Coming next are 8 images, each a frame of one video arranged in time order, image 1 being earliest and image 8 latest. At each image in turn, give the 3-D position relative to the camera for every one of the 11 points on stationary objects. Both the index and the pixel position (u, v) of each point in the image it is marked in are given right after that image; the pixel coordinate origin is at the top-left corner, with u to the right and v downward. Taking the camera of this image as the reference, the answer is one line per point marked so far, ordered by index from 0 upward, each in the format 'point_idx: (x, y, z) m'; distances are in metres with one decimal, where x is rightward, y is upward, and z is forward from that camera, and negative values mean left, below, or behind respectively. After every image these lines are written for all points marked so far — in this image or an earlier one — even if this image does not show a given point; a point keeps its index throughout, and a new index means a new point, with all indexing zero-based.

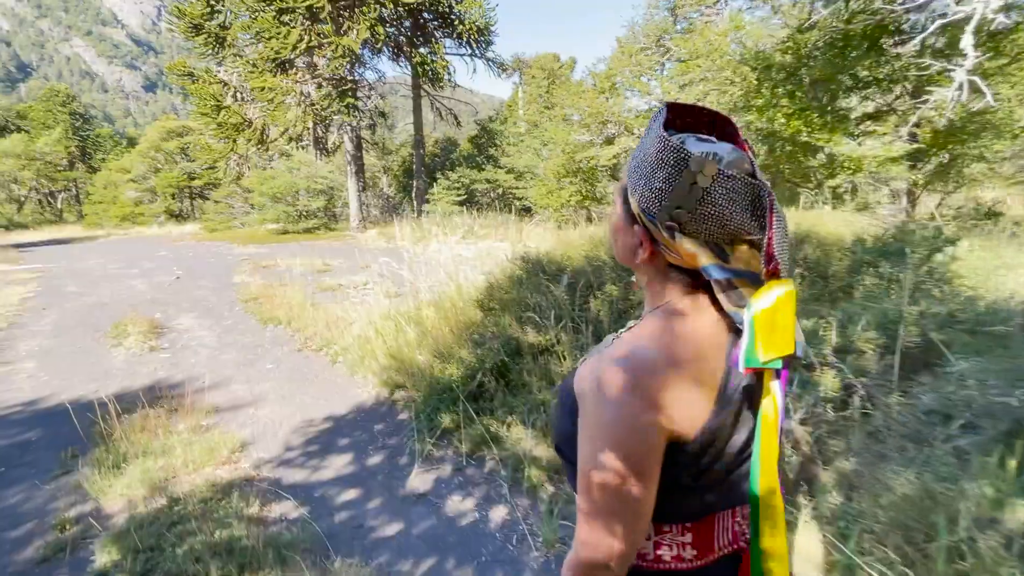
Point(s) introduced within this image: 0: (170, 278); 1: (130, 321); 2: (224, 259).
0: (-9.4, +0.3, +13.1) m
1: (-6.1, -0.5, +7.7) m
2: (-10.0, +1.0, +16.6) m
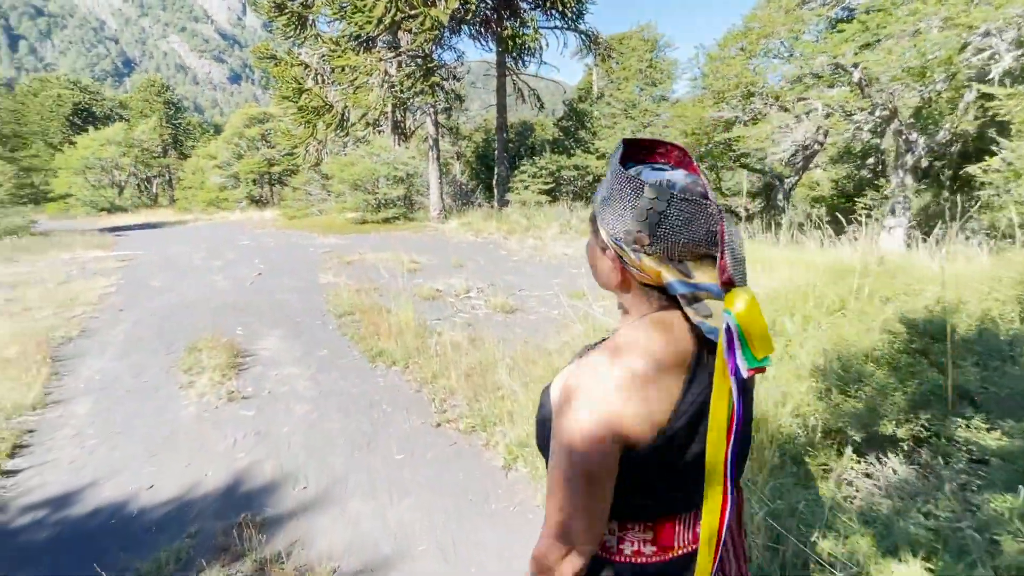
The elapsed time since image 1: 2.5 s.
0: (-6.5, +0.3, +11.9) m
1: (-3.9, -0.7, +6.1) m
2: (-6.7, +1.2, +15.4) m
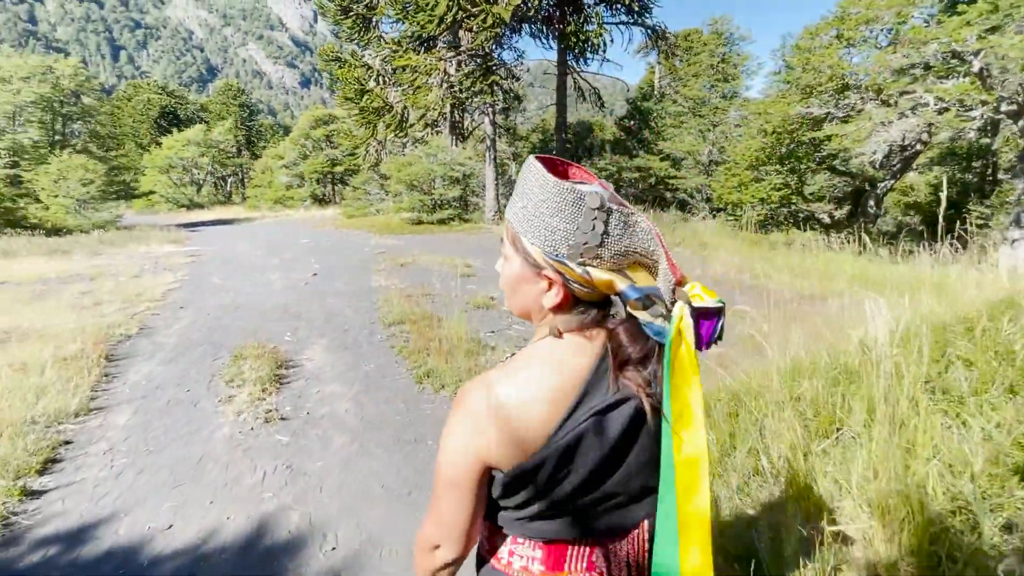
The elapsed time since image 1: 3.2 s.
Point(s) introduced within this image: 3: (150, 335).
0: (-5.1, +0.3, +11.9) m
1: (-3.1, -0.7, +5.8) m
2: (-4.9, +1.2, +15.4) m
3: (-5.7, -0.7, +7.5) m
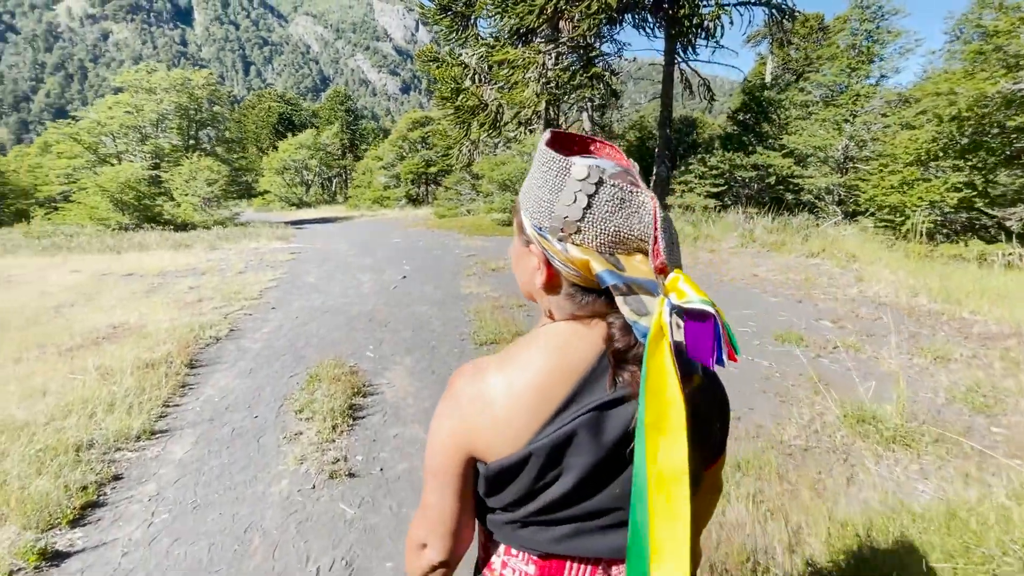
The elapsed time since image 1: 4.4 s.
0: (-2.8, +0.2, +11.4) m
1: (-1.9, -0.9, +5.1) m
2: (-1.9, +1.1, +14.8) m
3: (-4.1, -0.8, +7.2) m
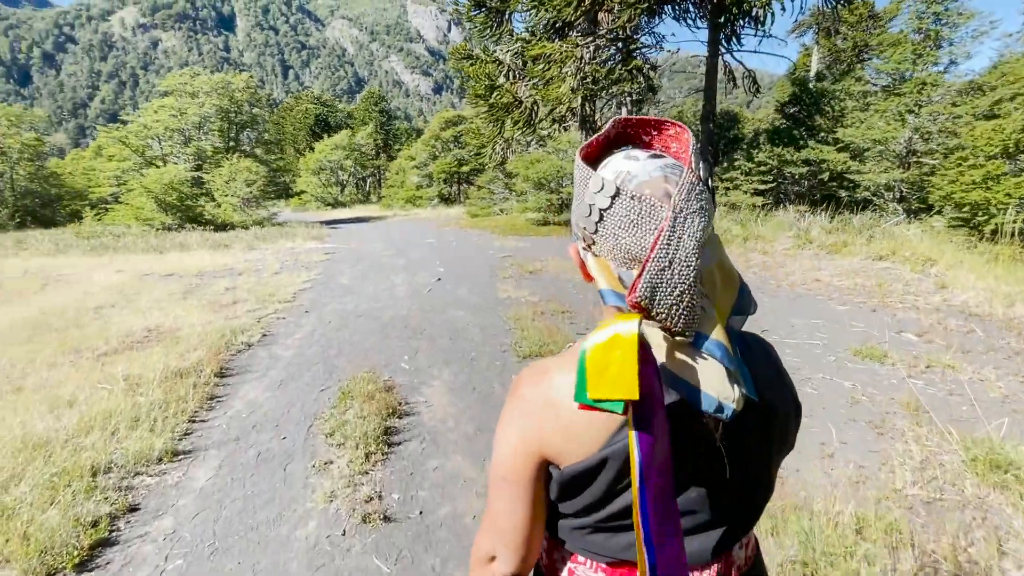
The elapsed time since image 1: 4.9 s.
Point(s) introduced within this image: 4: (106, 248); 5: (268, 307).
0: (-1.9, +0.2, +11.1) m
1: (-1.5, -0.9, +4.7) m
2: (-0.8, +1.0, +14.4) m
3: (-3.5, -0.8, +6.9) m
4: (-16.1, +1.6, +19.0) m
5: (-4.7, -0.4, +9.2) m
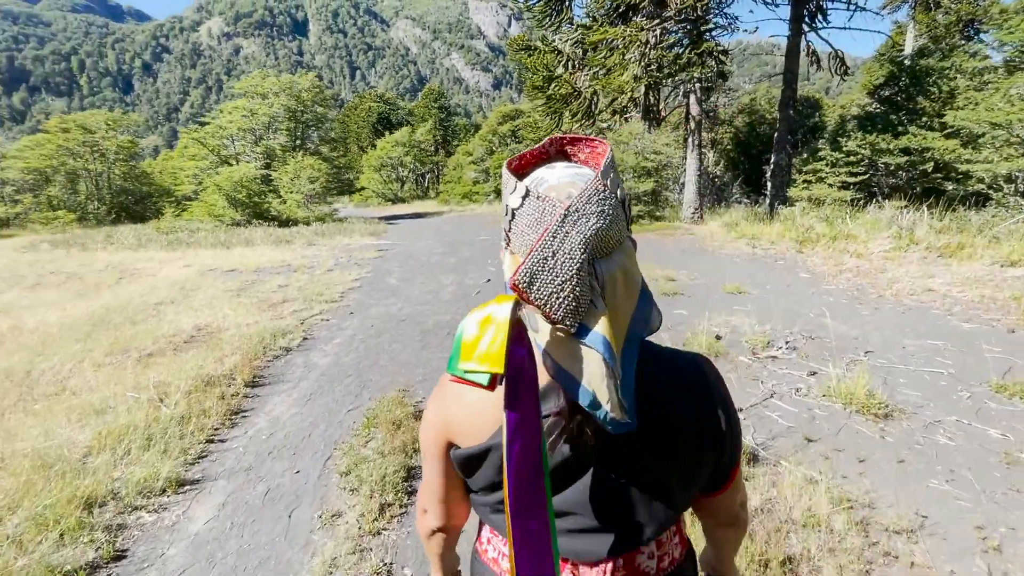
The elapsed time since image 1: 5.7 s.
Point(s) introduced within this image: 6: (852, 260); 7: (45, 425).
0: (-0.7, +0.2, +10.5) m
1: (-1.0, -1.0, +4.2) m
2: (+0.8, +1.0, +13.7) m
3: (-2.8, -0.8, +6.6) m
4: (-13.9, +1.9, +20.0) m
5: (-3.7, -0.3, +9.0) m
6: (+7.1, +0.6, +9.9) m
7: (-4.3, -1.3, +4.4) m
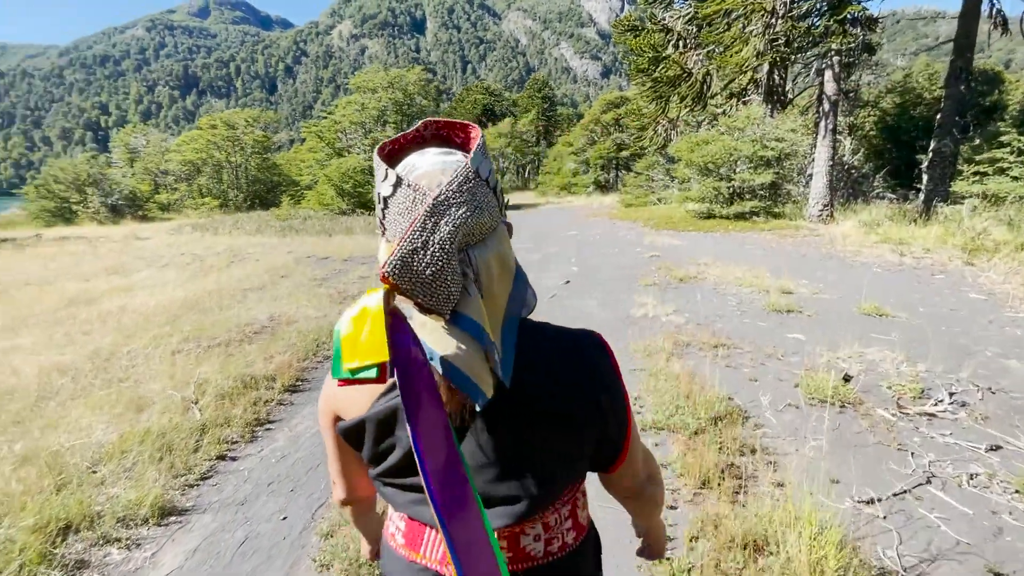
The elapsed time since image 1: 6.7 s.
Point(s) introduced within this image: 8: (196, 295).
0: (+0.9, +0.1, +9.6) m
1: (-0.7, -1.1, +3.5) m
2: (+3.0, +0.9, +12.4) m
3: (-2.0, -0.8, +6.3) m
4: (-10.0, +2.6, +21.5) m
5: (-2.3, -0.3, +8.7) m
6: (+8.5, +0.2, +7.5) m
7: (-3.9, -1.2, +4.4) m
8: (-6.2, -0.1, +9.5) m
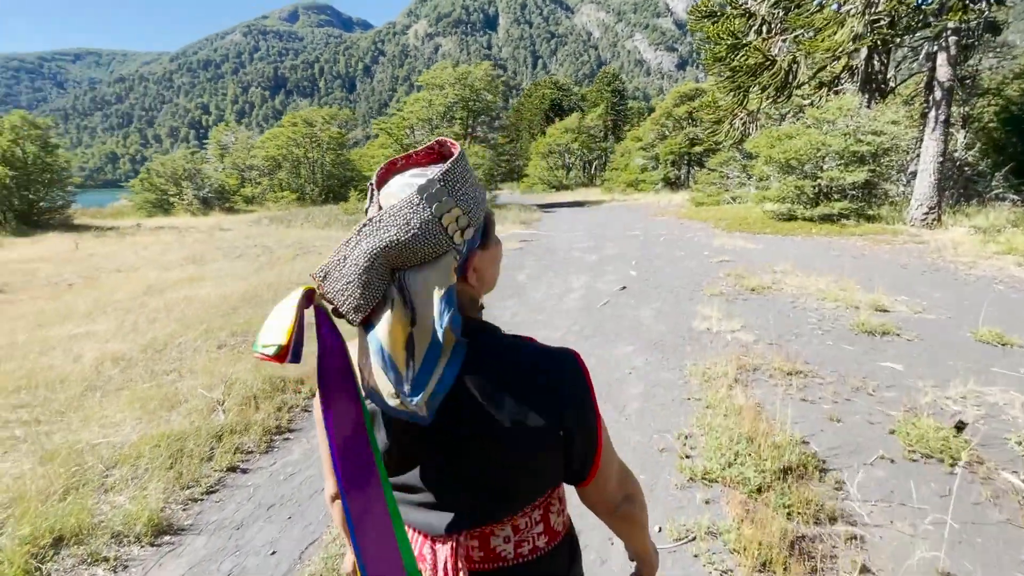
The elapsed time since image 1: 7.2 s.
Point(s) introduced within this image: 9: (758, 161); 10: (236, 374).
0: (+1.9, 0.0, +9.0) m
1: (-0.6, -1.2, +3.1) m
2: (+4.4, +0.7, +11.4) m
3: (-1.4, -0.9, +6.0) m
4: (-7.2, +3.0, +22.2) m
5: (-1.5, -0.2, +8.5) m
6: (+9.1, -0.2, +5.9) m
7: (-3.6, -1.2, +4.4) m
8: (-5.2, 0.0, +9.7) m
9: (+10.1, +5.3, +19.8) m
10: (-2.9, -0.9, +5.0) m
